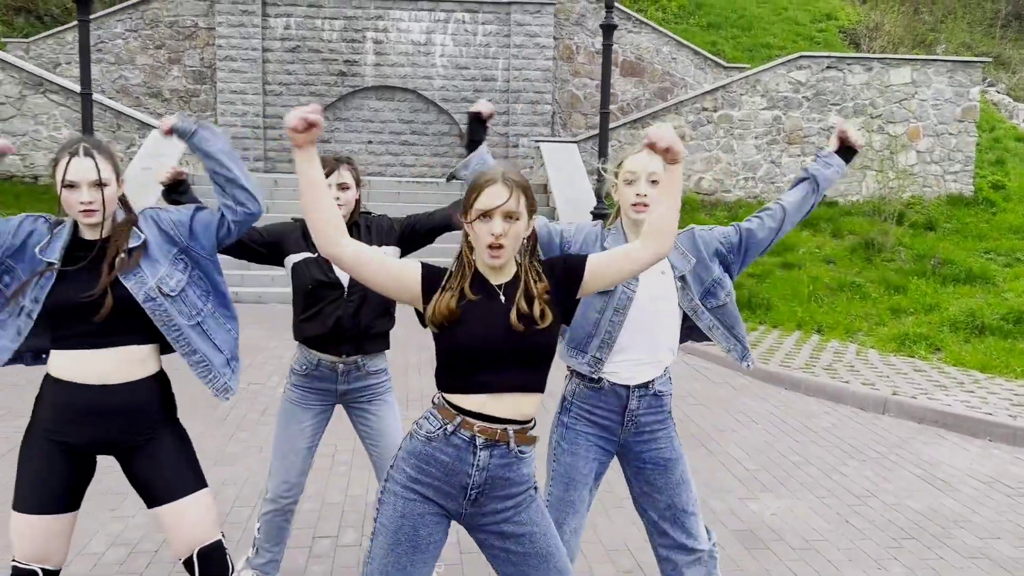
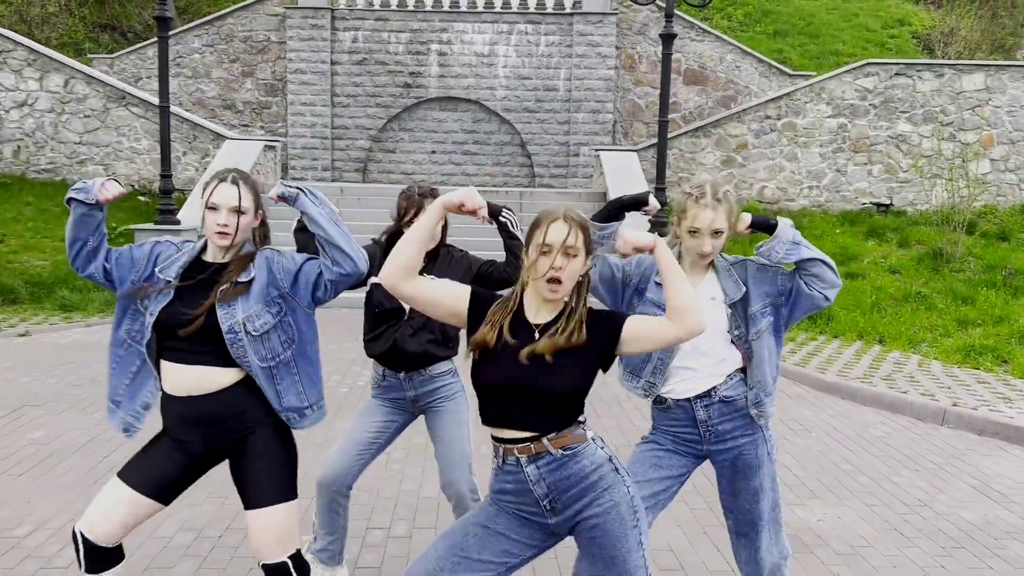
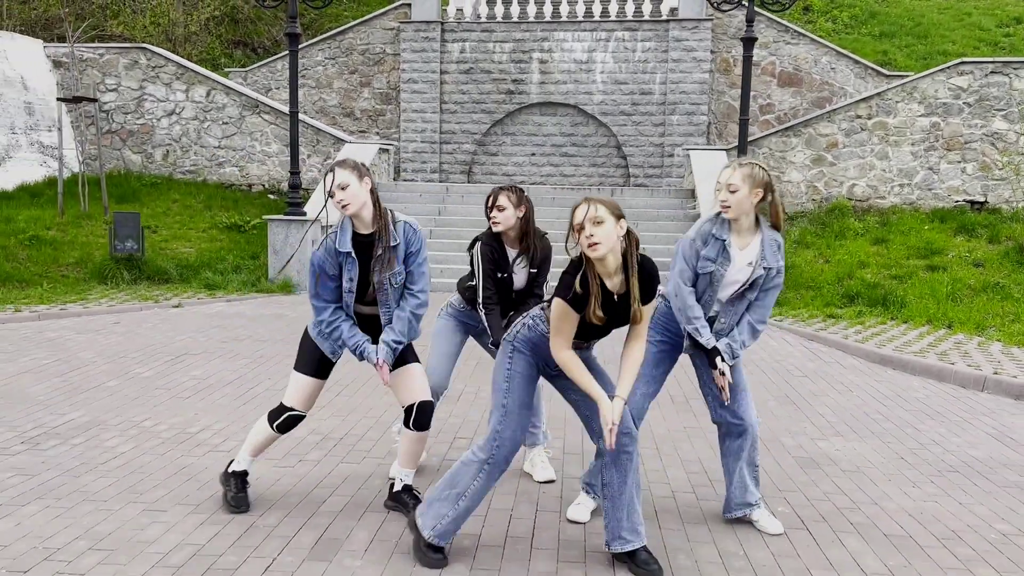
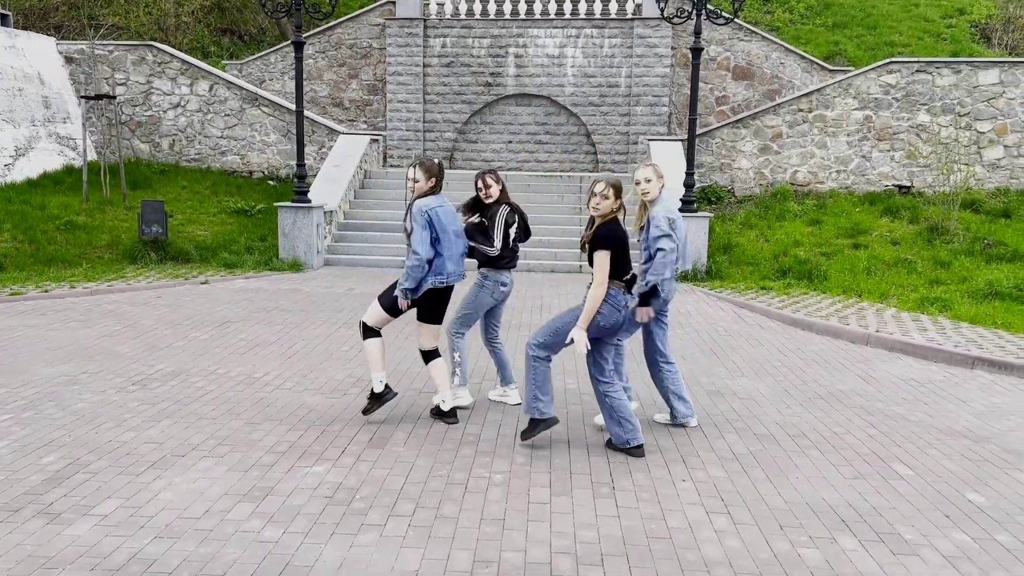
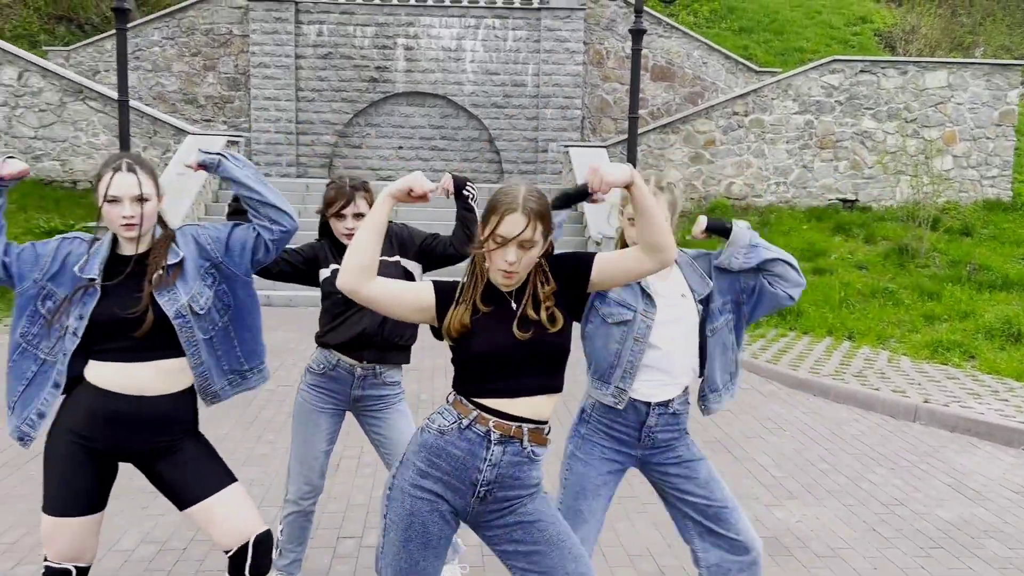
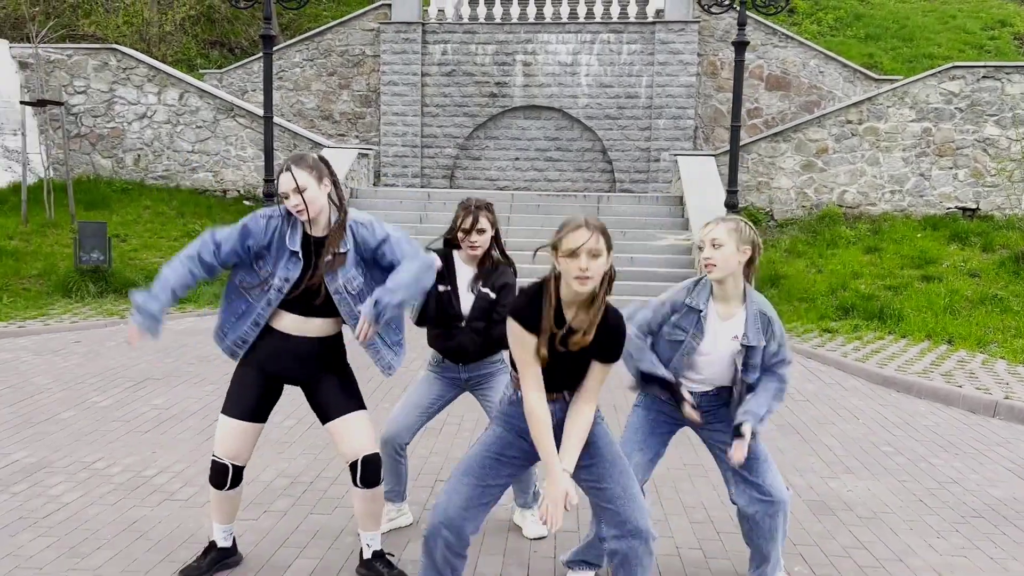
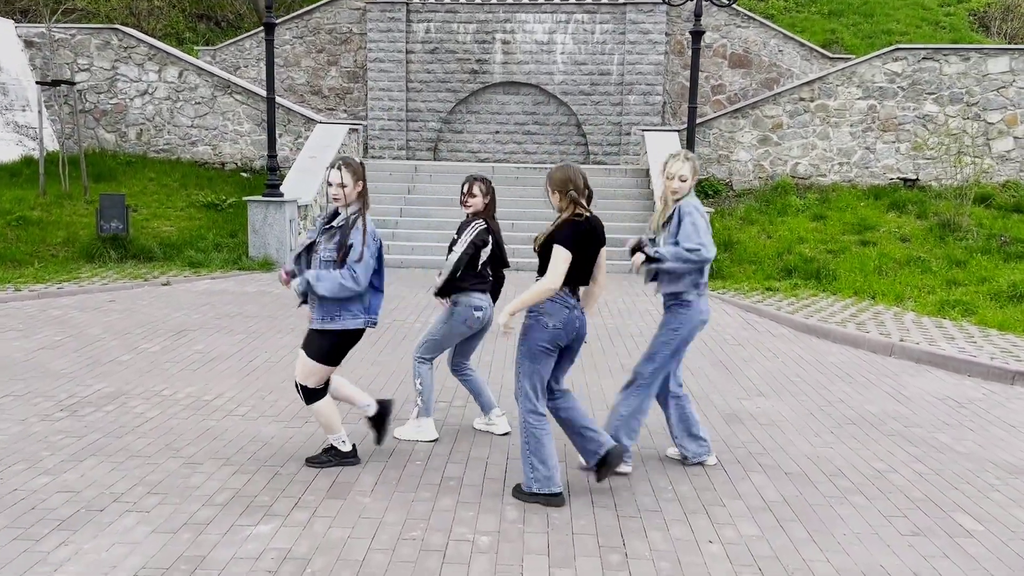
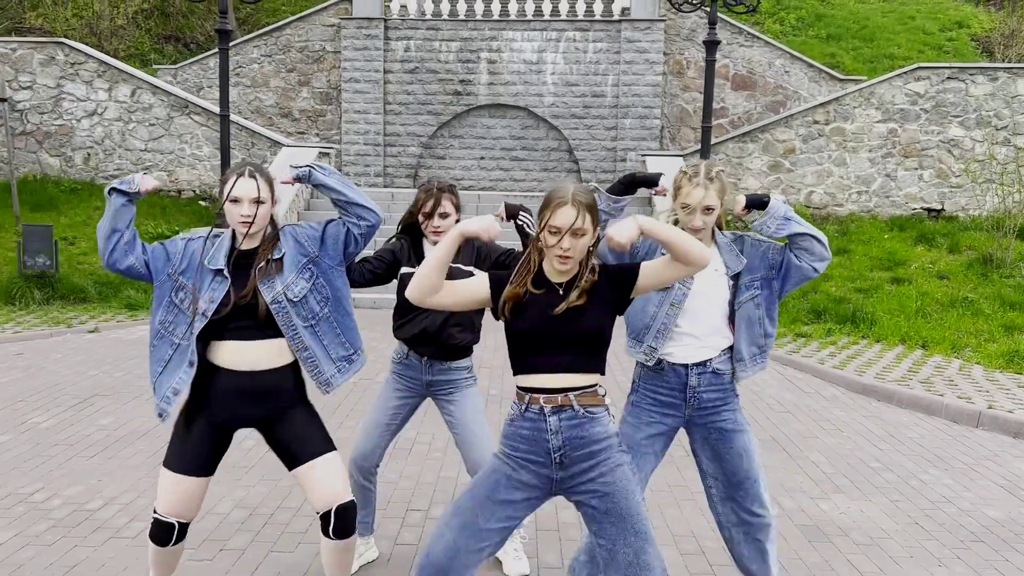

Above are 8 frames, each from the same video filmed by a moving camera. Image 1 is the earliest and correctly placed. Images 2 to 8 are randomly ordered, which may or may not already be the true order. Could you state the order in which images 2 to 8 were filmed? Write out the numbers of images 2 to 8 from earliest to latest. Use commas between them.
5, 2, 8, 6, 3, 4, 7
